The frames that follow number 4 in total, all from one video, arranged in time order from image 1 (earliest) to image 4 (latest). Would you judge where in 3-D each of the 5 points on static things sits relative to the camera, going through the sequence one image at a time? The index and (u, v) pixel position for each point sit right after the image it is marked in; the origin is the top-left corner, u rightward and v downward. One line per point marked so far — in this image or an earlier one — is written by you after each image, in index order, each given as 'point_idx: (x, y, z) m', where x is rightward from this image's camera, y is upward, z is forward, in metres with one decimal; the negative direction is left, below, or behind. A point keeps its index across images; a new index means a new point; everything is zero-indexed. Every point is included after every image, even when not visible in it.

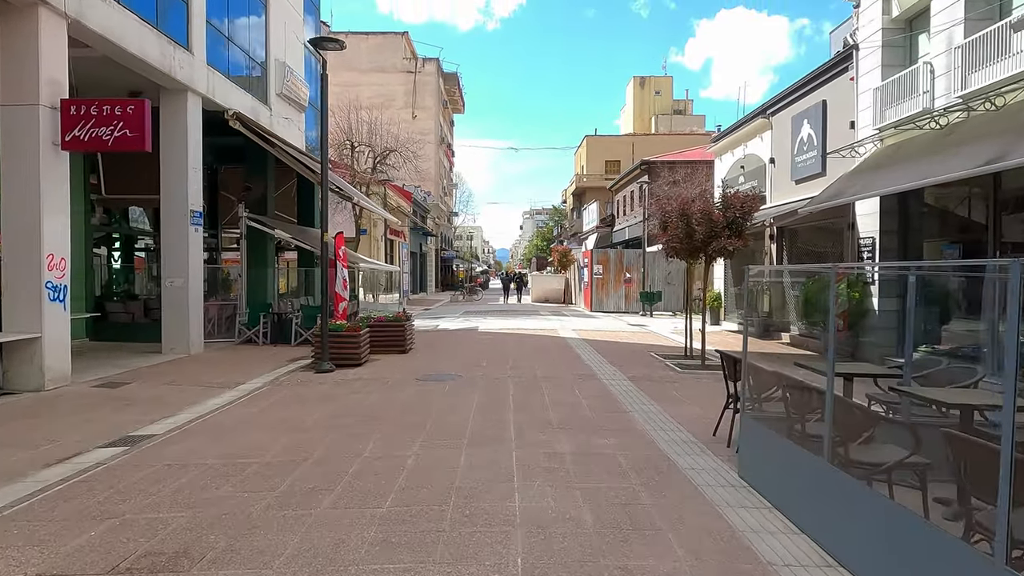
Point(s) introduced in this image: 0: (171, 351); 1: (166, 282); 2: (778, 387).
0: (-6.6, -1.2, +13.0) m
1: (-6.8, +0.1, +13.0) m
2: (+2.1, -0.8, +5.2) m
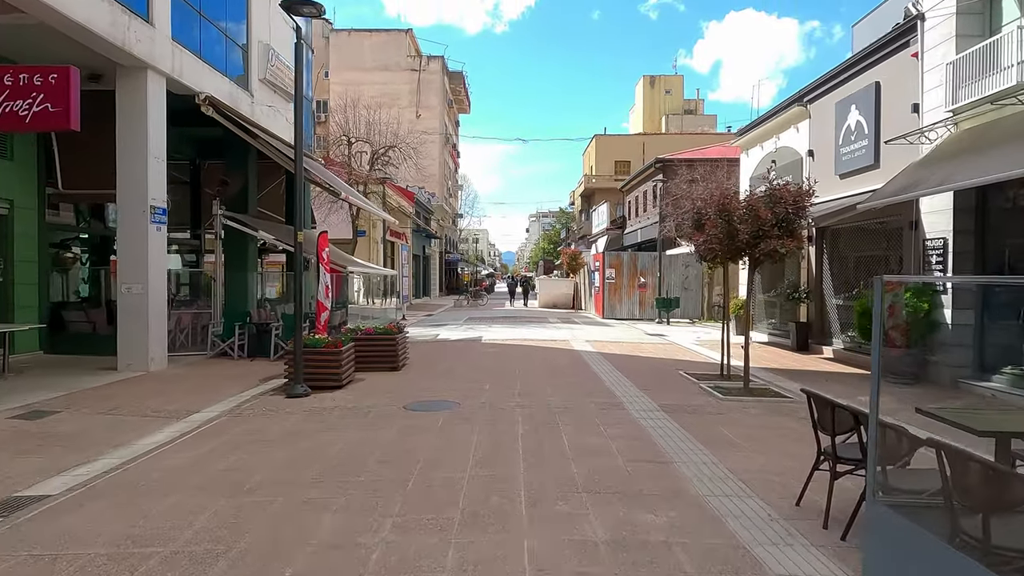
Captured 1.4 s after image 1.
0: (-6.5, -1.4, +11.3) m
1: (-6.7, 0.0, +11.3) m
2: (+2.1, -0.9, +3.5) m
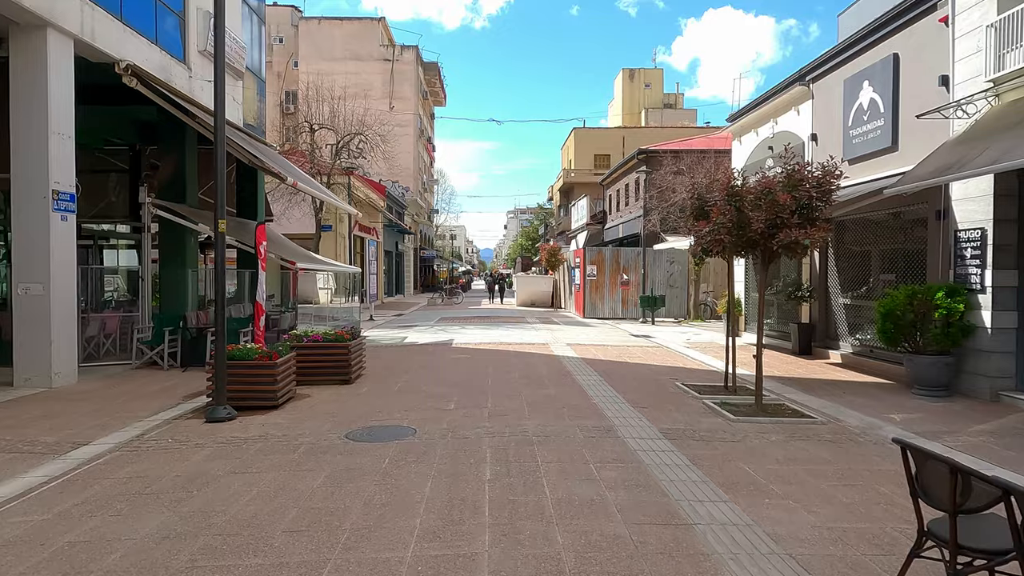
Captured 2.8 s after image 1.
0: (-6.9, -1.4, +9.5) m
1: (-7.1, 0.0, +9.5) m
2: (+2.0, -0.9, +2.0) m
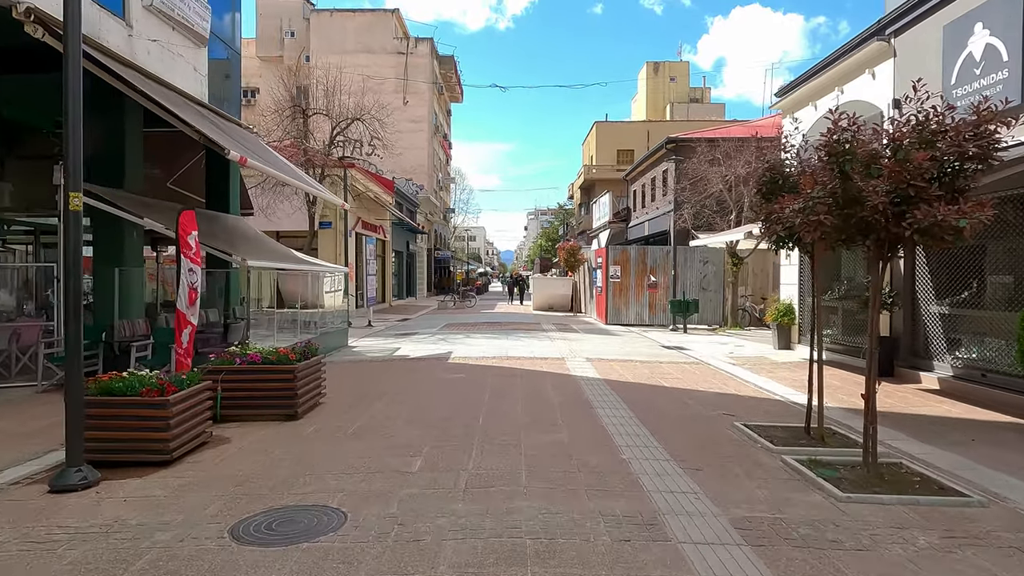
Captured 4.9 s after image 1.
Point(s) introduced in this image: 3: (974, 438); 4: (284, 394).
0: (-6.9, -1.4, +7.2) m
1: (-7.1, -0.1, +7.2) m
2: (+1.7, -0.9, -0.6) m
3: (+4.8, -1.6, +7.0) m
4: (-2.5, -1.2, +7.4) m
